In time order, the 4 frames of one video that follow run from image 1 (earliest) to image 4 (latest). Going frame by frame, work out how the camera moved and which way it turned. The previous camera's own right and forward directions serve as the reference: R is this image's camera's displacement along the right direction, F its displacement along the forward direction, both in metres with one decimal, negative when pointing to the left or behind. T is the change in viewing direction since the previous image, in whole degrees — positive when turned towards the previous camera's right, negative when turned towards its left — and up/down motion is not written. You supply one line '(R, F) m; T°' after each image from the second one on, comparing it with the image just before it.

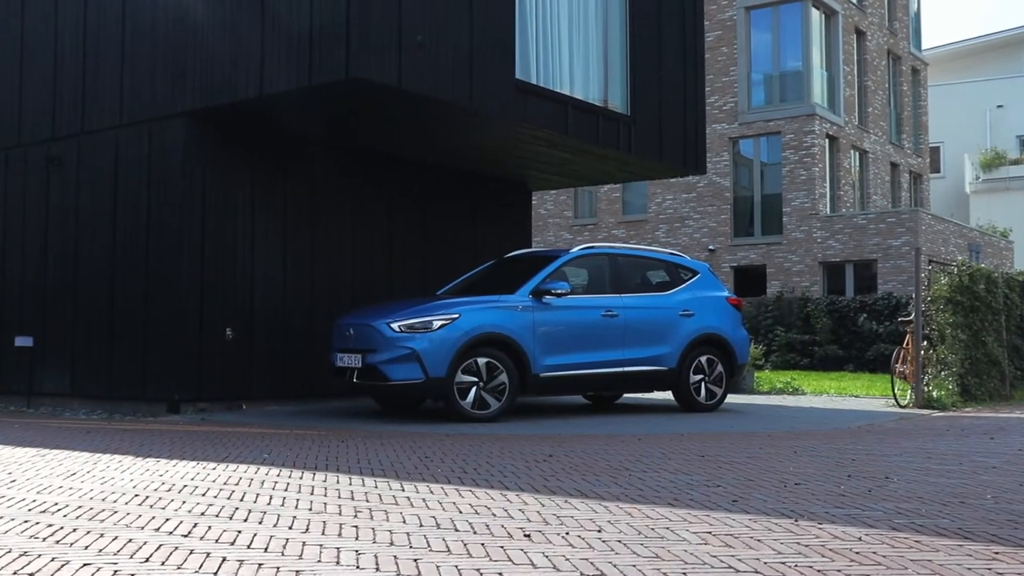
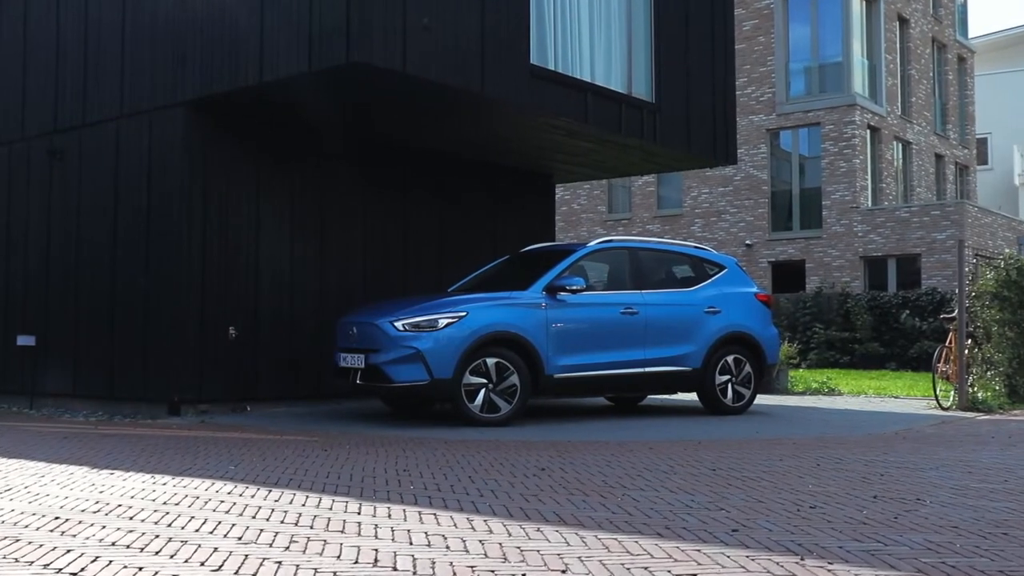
(+0.3, +0.6) m; -2°
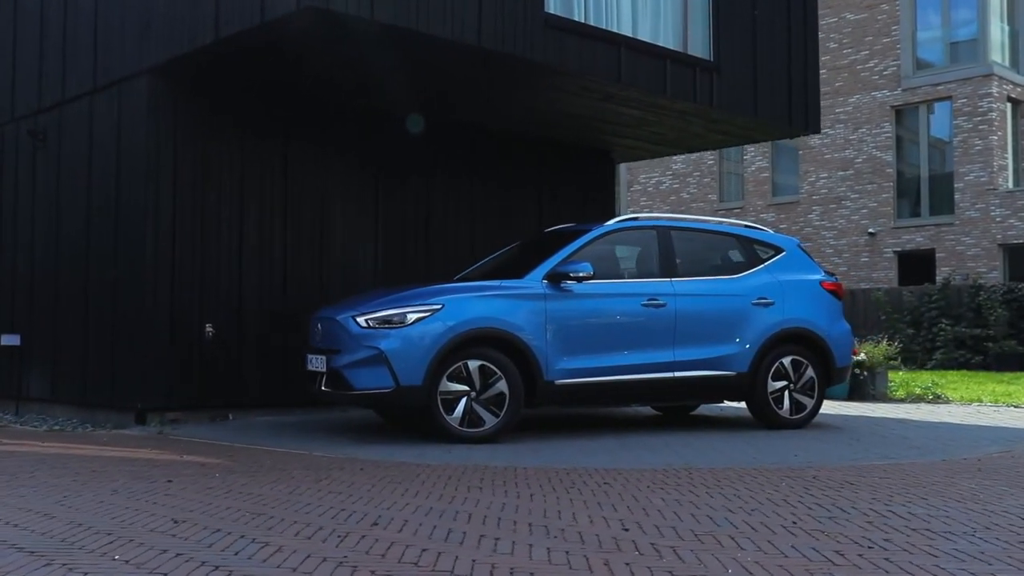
(+1.1, +1.8) m; -7°
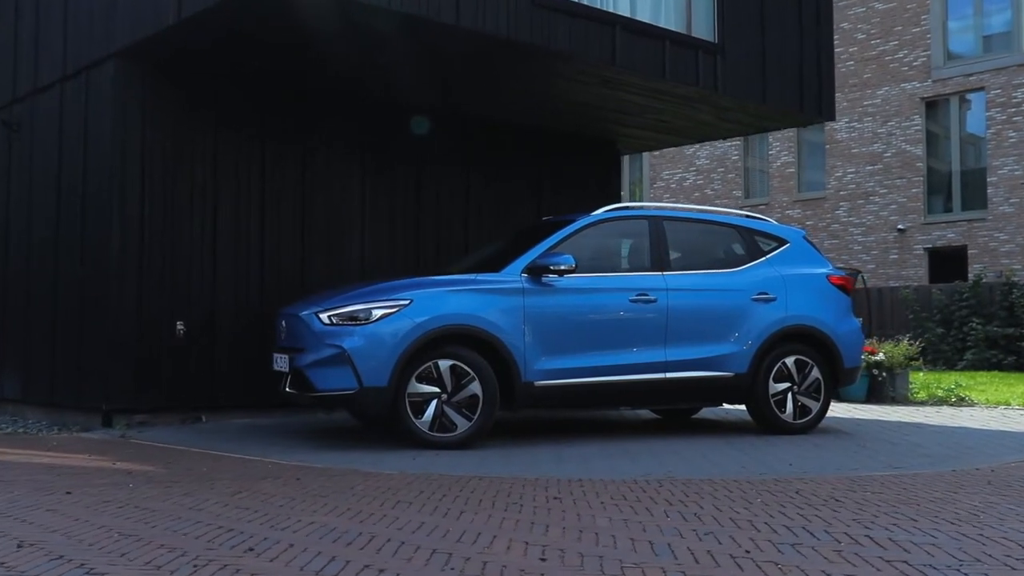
(+0.4, +0.6) m; -2°
